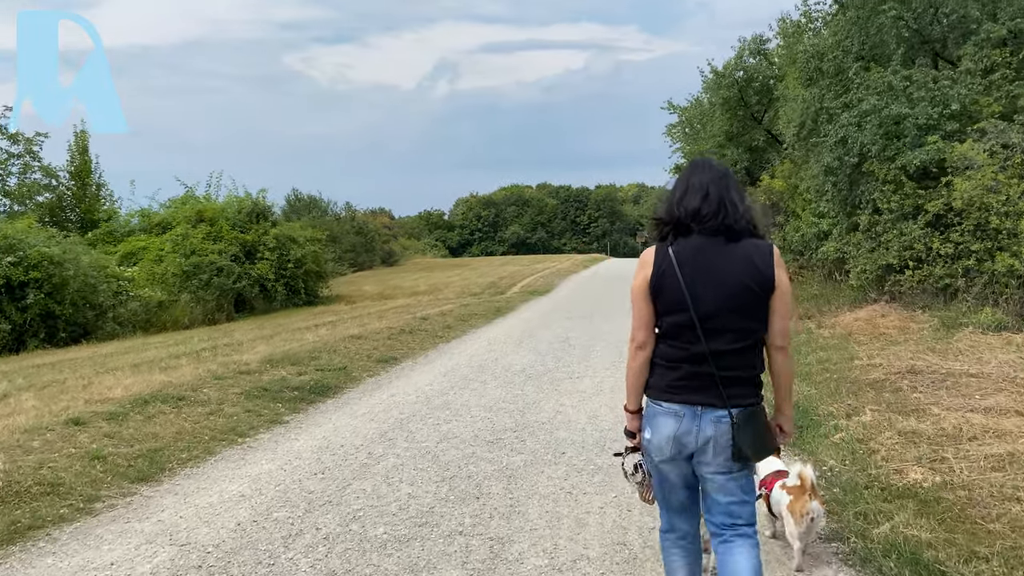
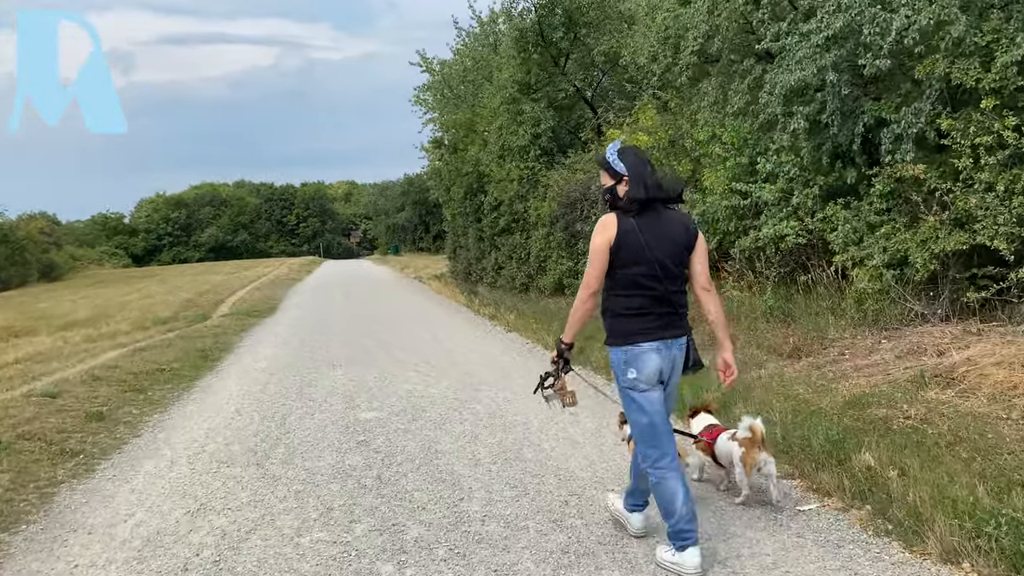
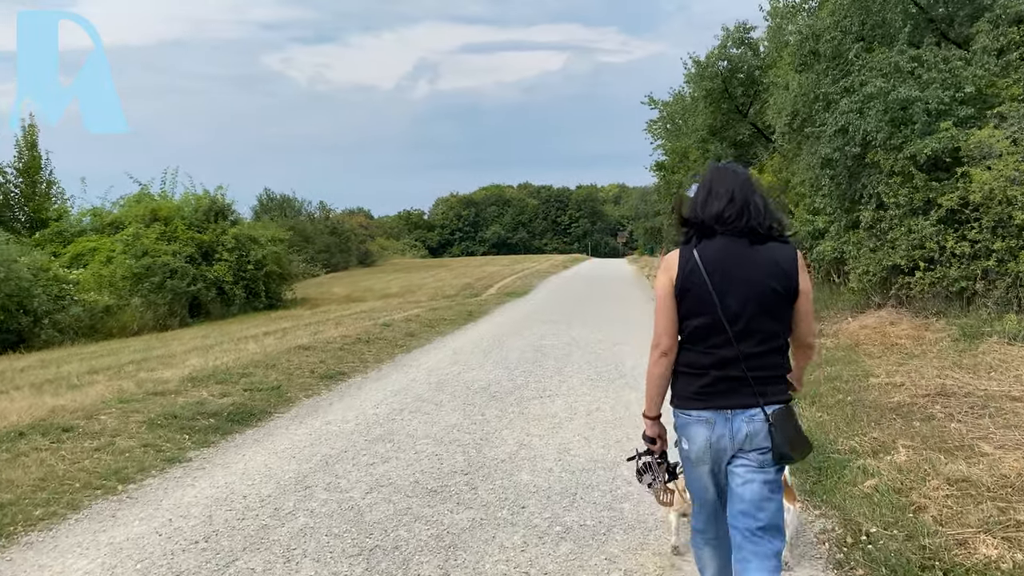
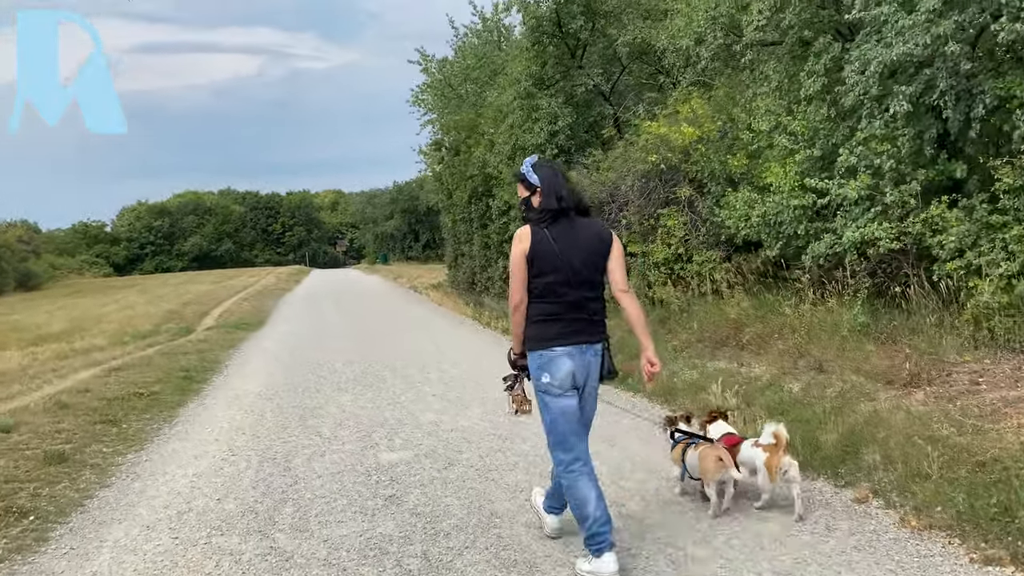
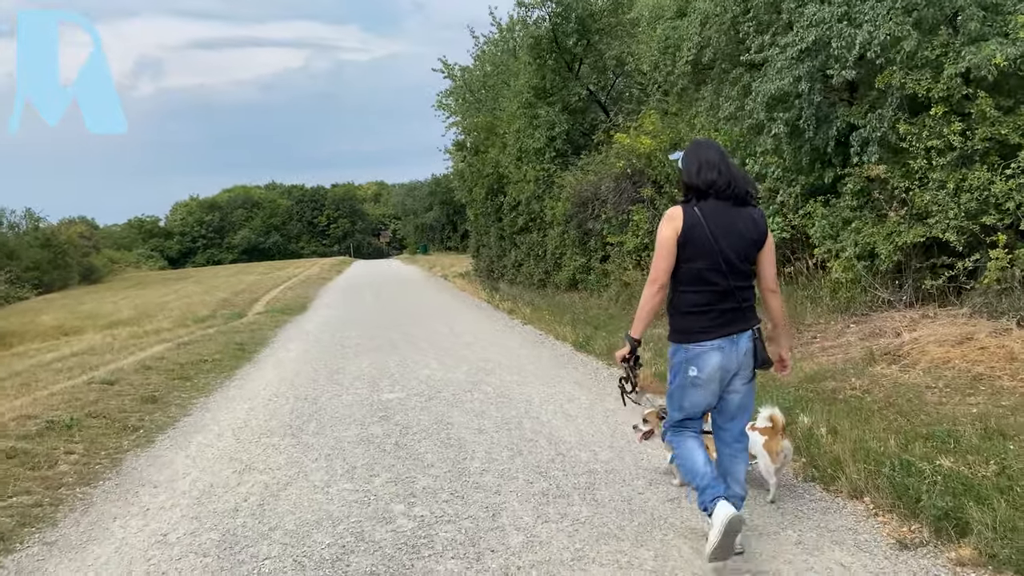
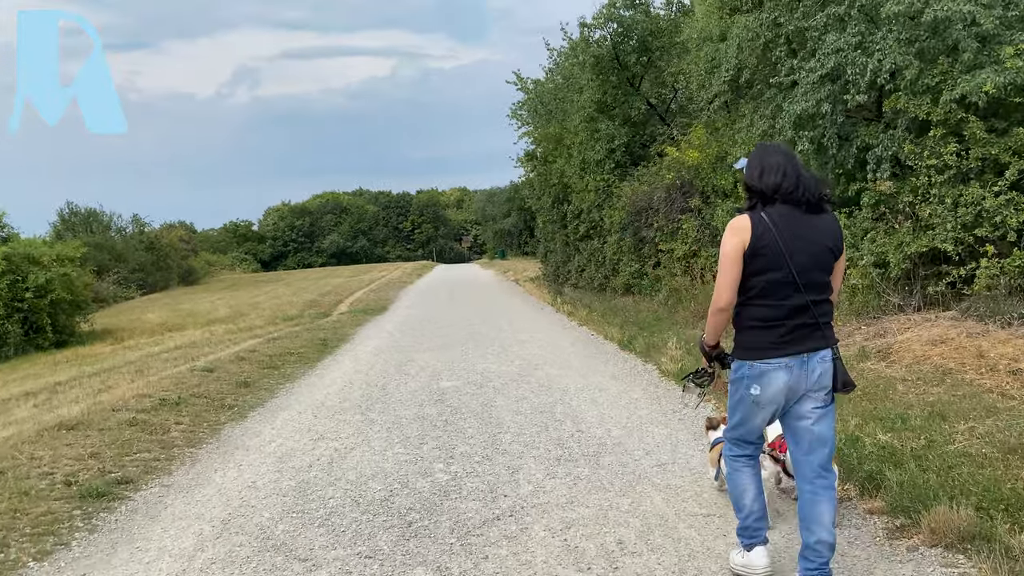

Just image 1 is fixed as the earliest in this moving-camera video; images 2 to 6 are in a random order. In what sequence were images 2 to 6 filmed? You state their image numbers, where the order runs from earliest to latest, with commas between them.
3, 6, 5, 2, 4
